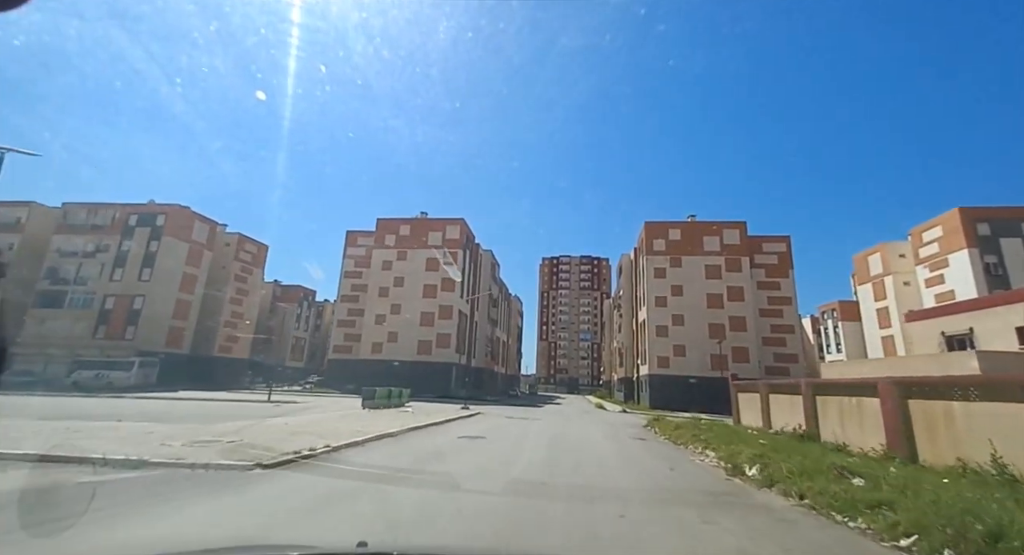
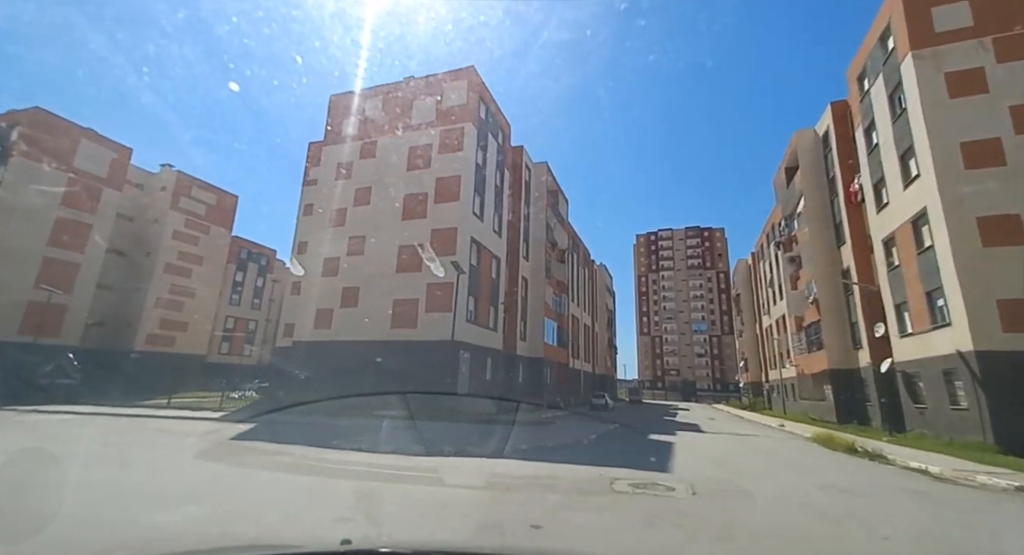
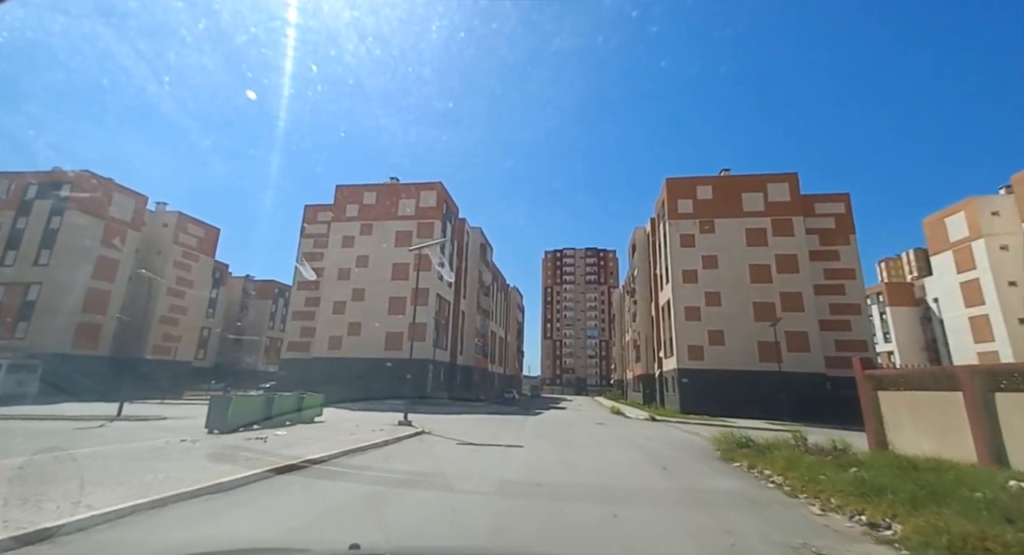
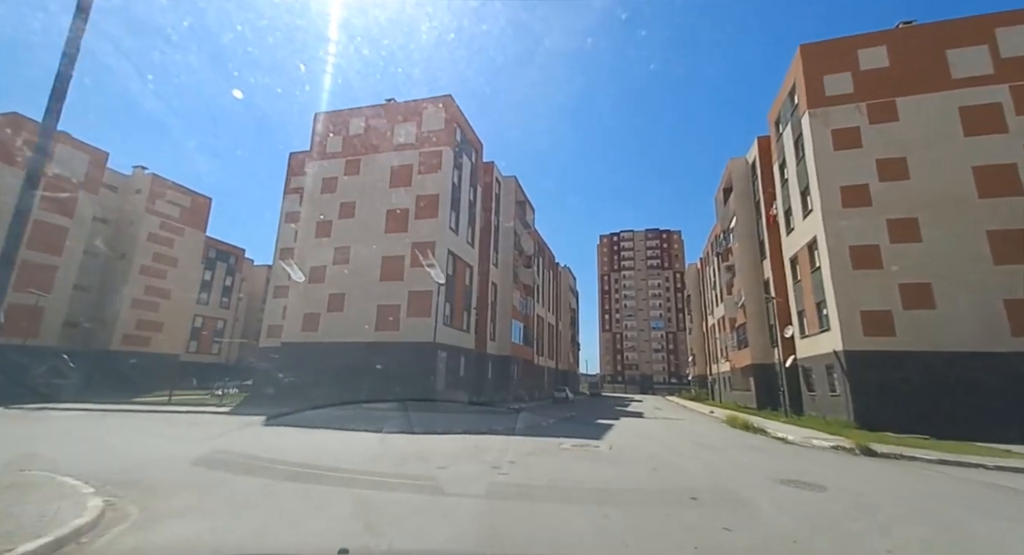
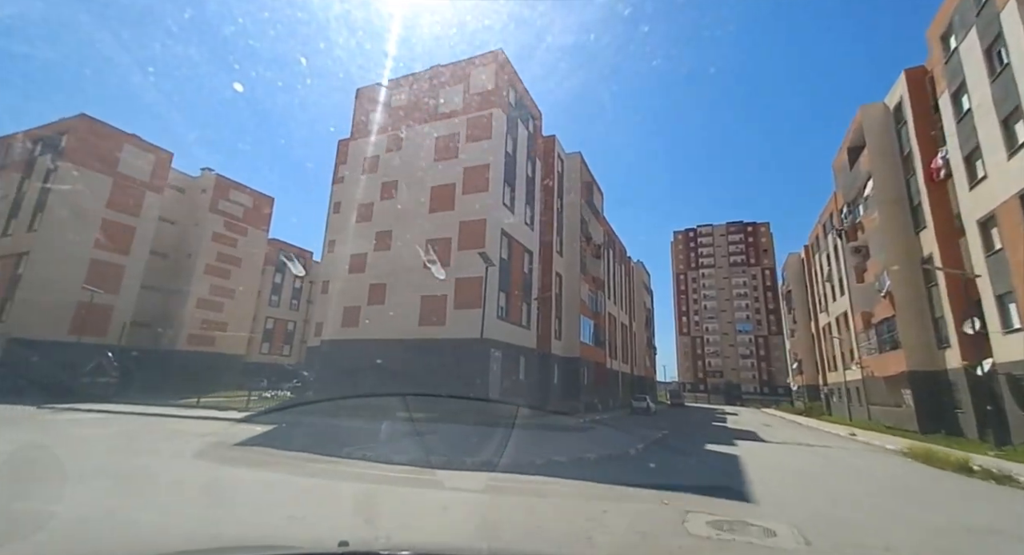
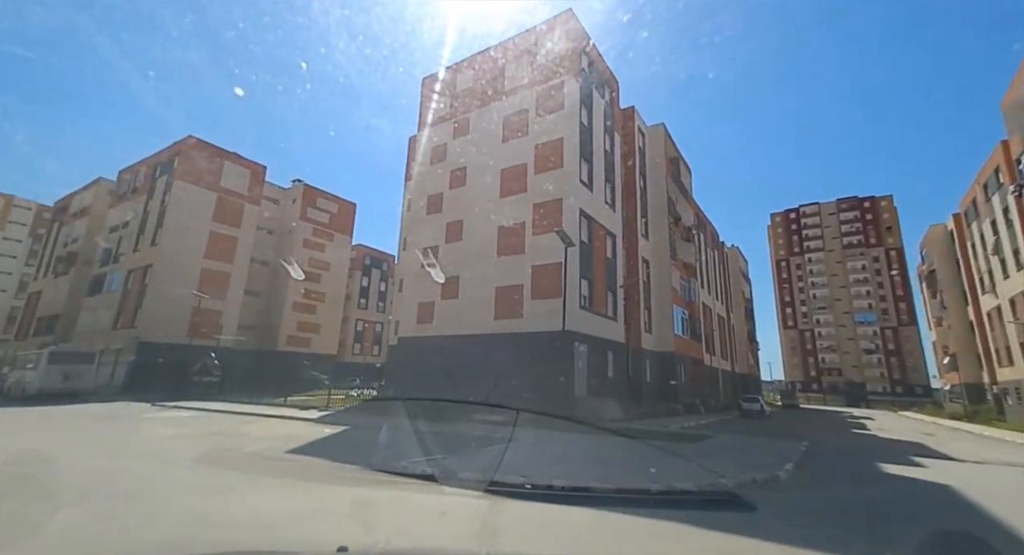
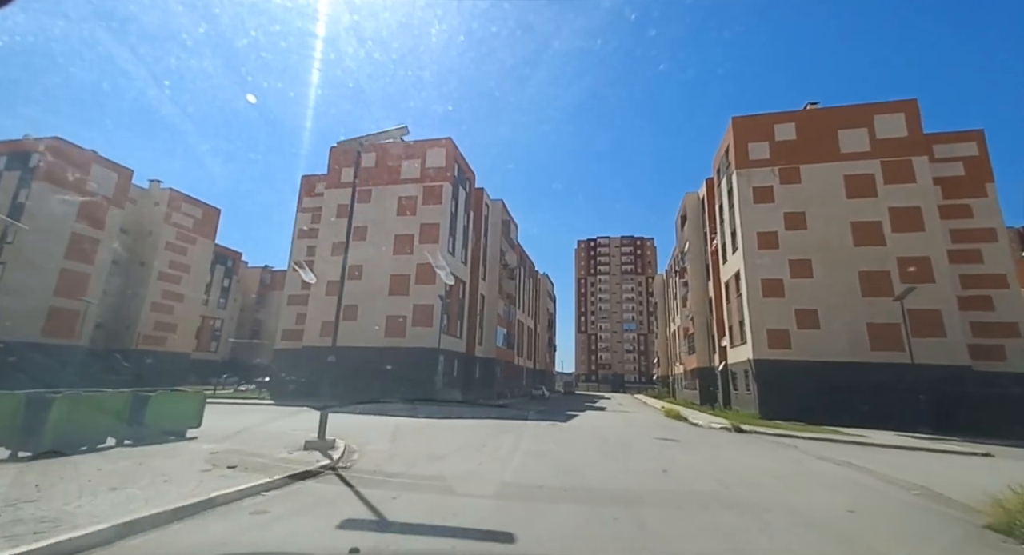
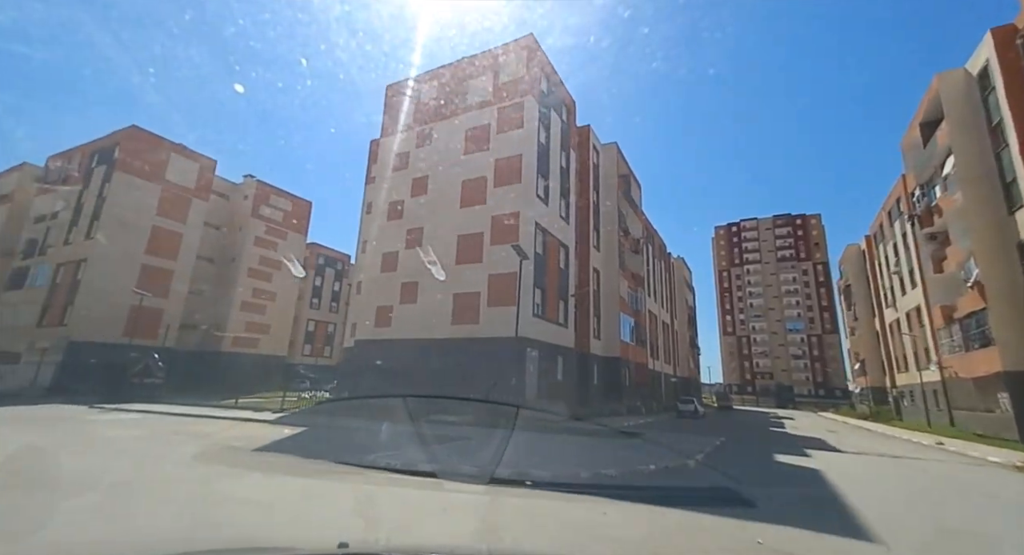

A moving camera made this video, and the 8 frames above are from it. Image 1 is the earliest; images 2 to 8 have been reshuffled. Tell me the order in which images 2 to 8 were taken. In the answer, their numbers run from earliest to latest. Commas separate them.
3, 7, 4, 2, 5, 8, 6
